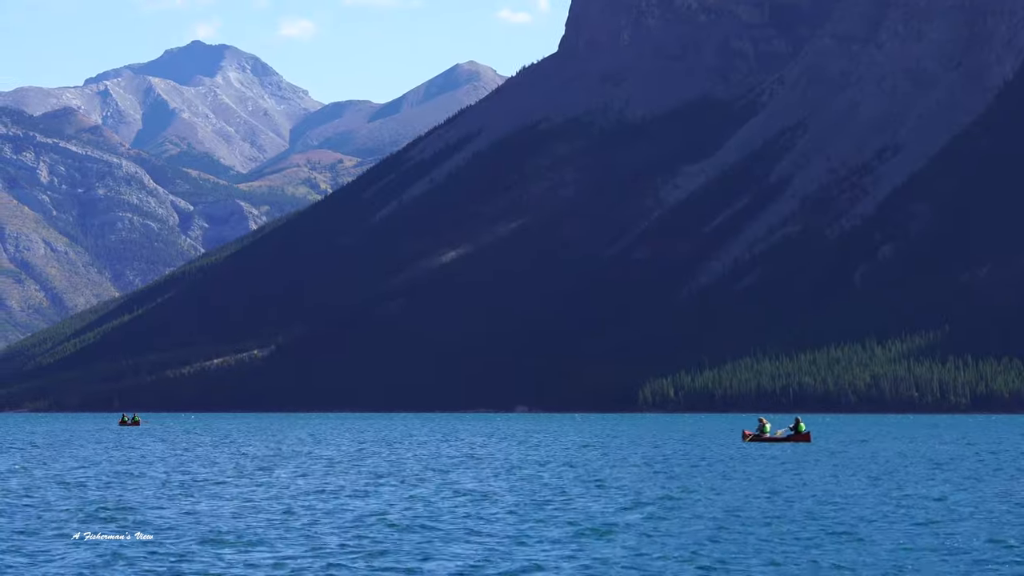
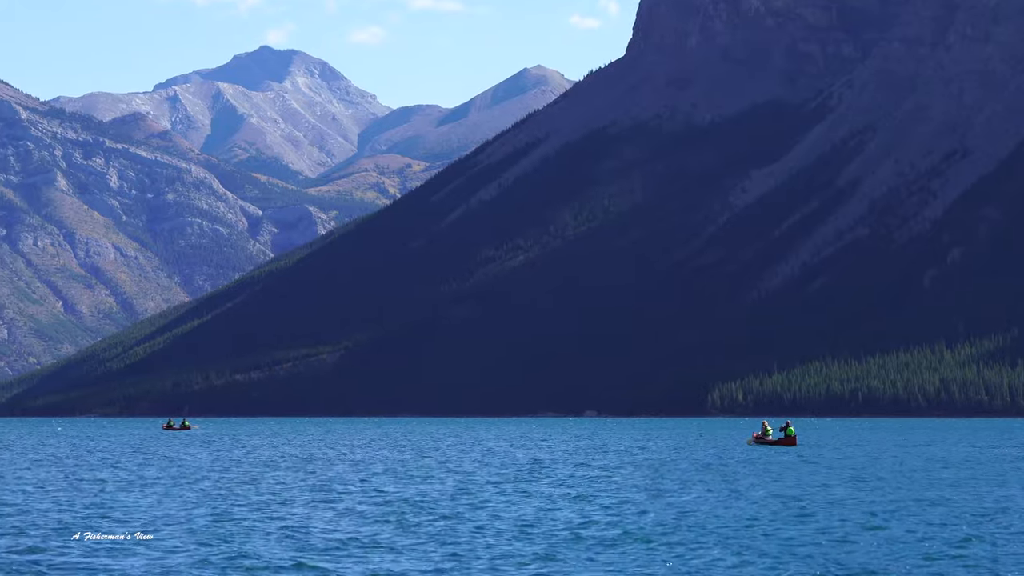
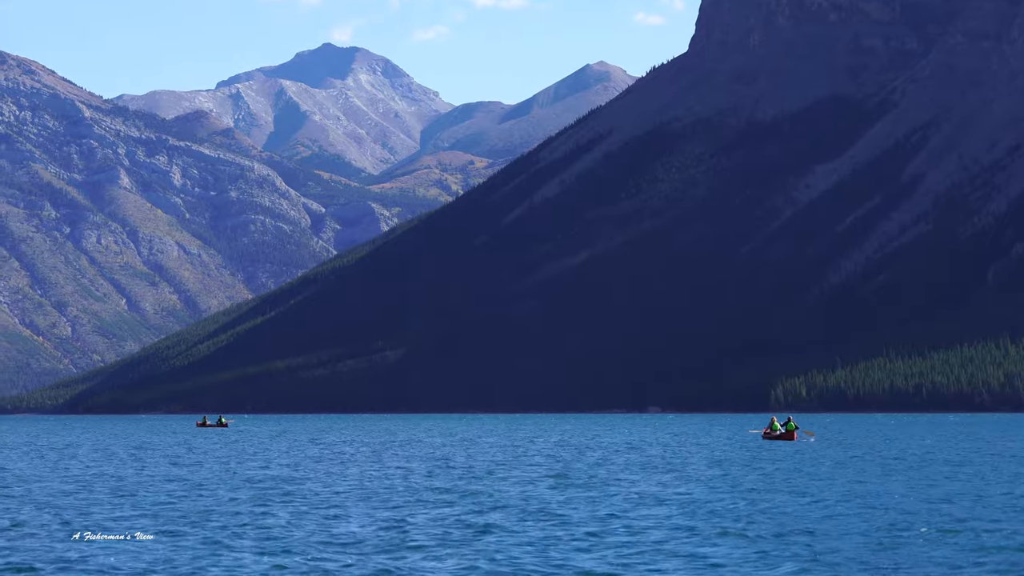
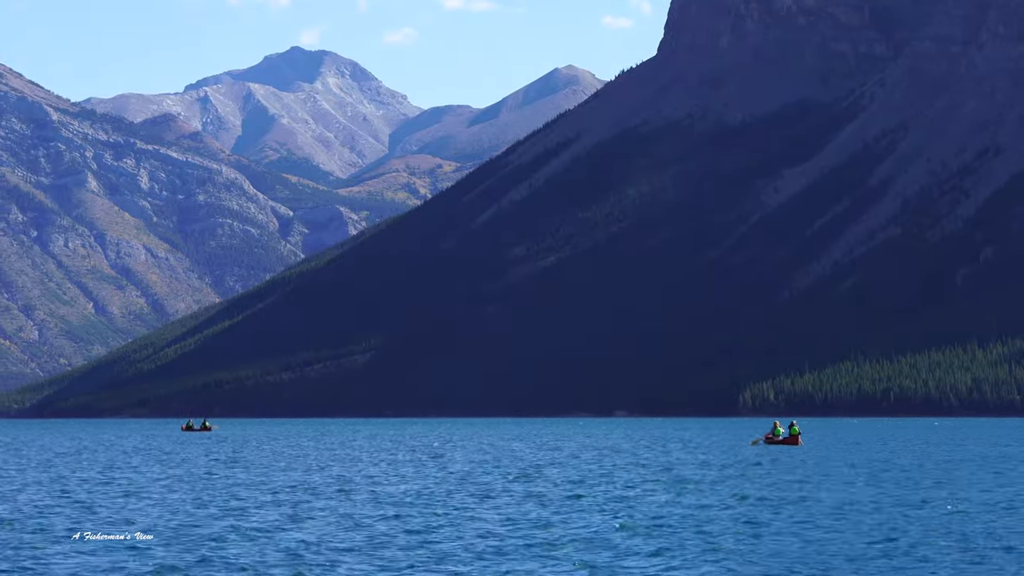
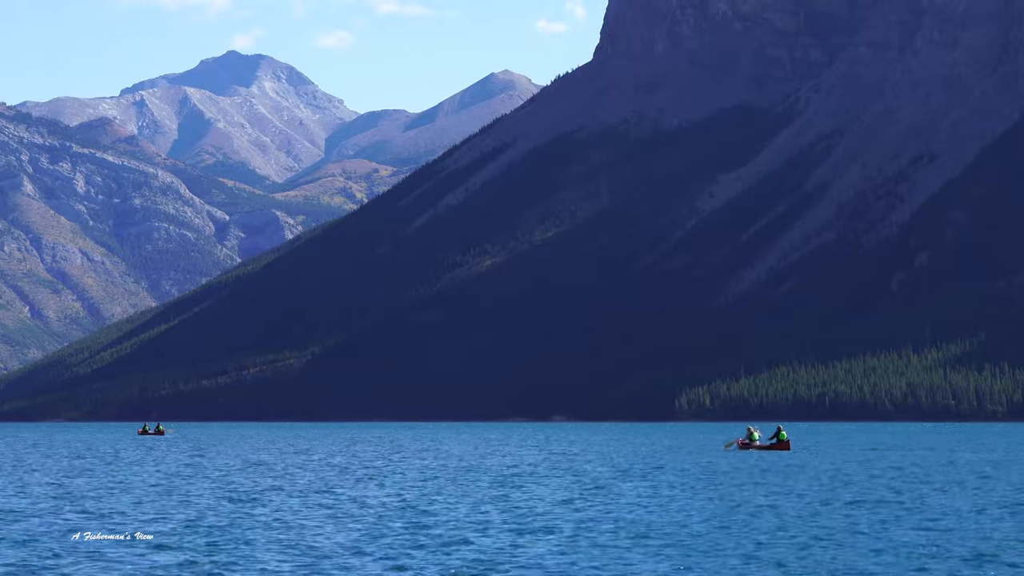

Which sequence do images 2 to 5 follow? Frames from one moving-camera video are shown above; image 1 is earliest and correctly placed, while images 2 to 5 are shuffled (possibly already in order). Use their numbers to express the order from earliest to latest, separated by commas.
5, 2, 4, 3
